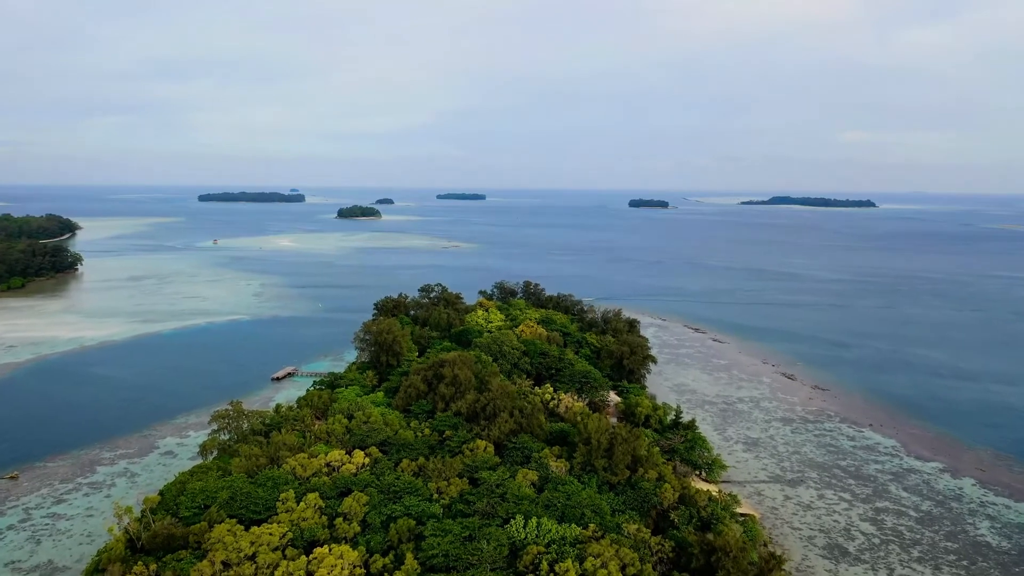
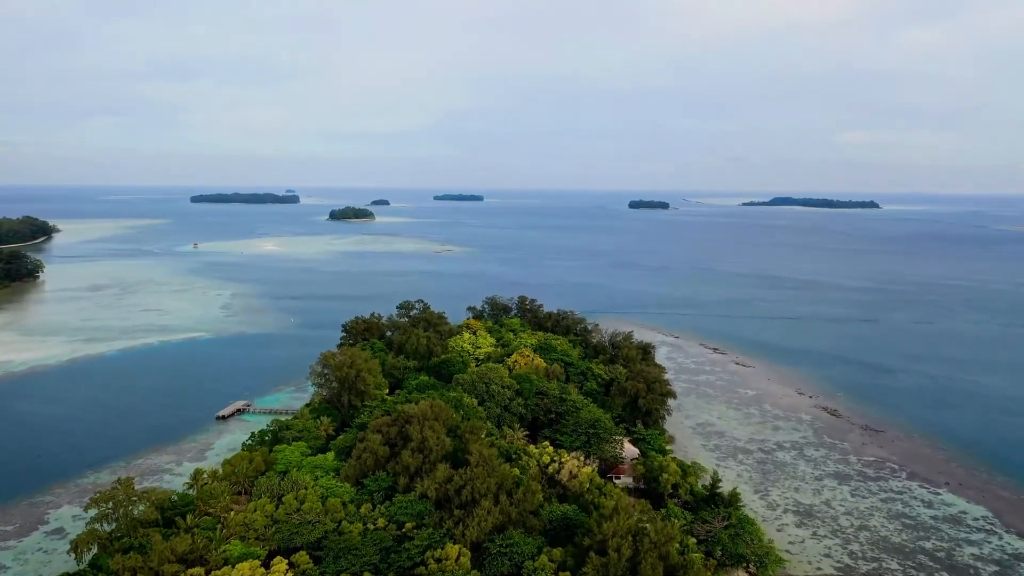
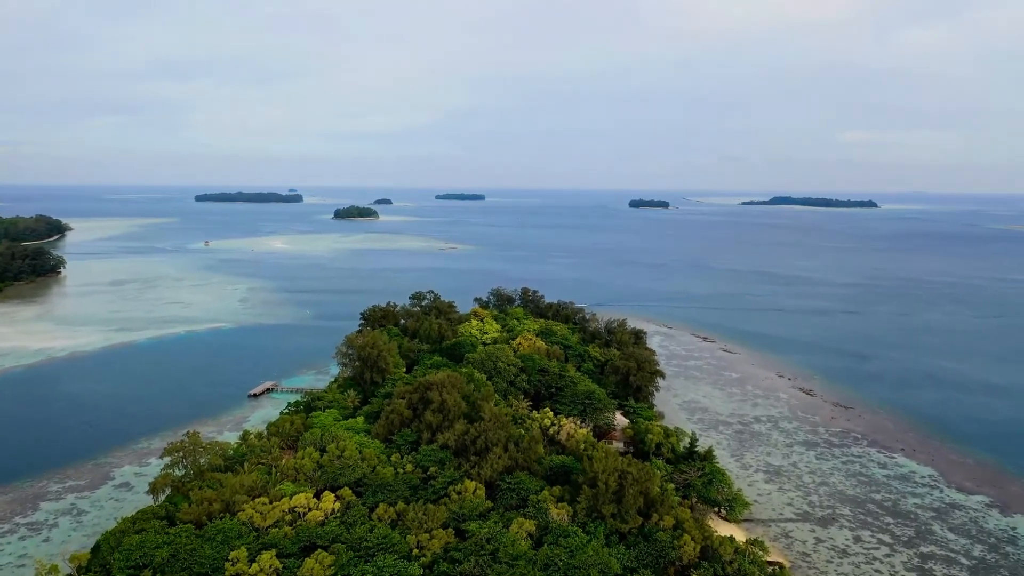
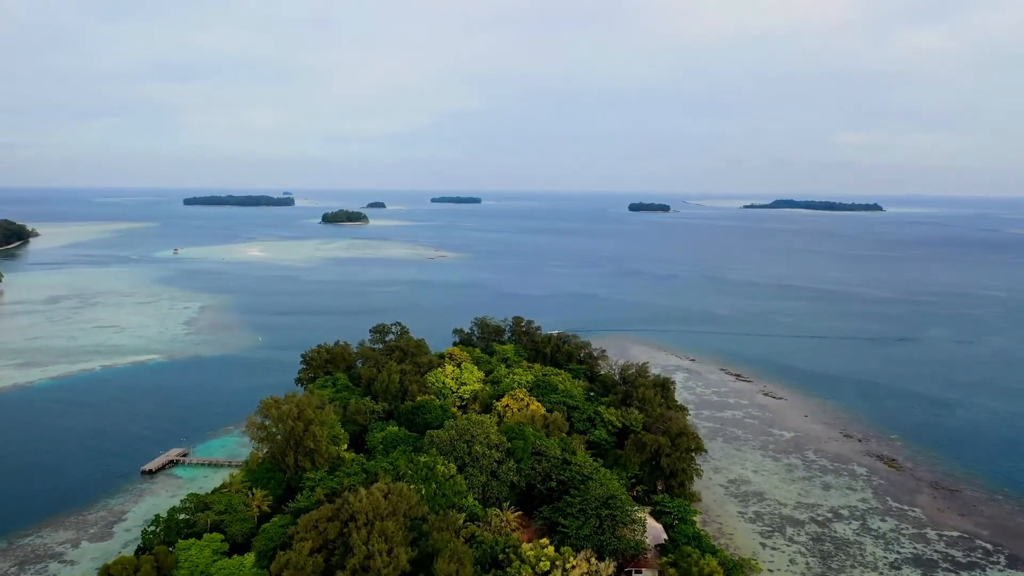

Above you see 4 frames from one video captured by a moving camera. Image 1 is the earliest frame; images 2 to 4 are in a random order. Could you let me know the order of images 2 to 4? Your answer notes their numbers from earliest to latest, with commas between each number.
3, 2, 4
